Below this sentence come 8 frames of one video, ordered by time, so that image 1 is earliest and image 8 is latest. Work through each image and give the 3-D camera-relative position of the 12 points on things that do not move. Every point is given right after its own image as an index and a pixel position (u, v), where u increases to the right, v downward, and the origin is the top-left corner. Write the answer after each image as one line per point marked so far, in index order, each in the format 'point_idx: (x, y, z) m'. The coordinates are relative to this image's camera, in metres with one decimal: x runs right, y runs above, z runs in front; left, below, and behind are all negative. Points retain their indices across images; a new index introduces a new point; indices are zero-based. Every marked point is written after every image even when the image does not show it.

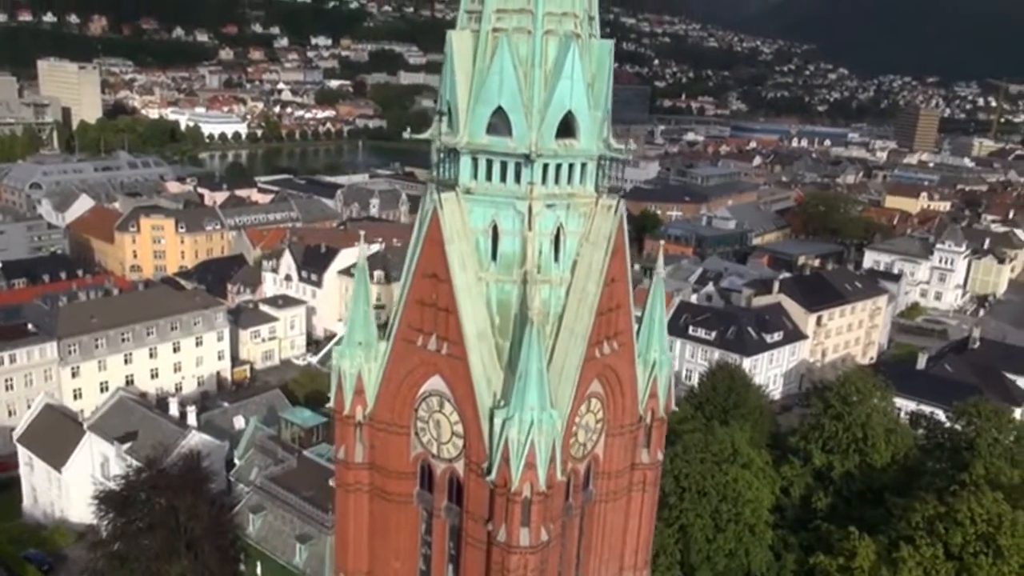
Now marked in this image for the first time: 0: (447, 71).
0: (-1.3, +4.3, +16.1) m
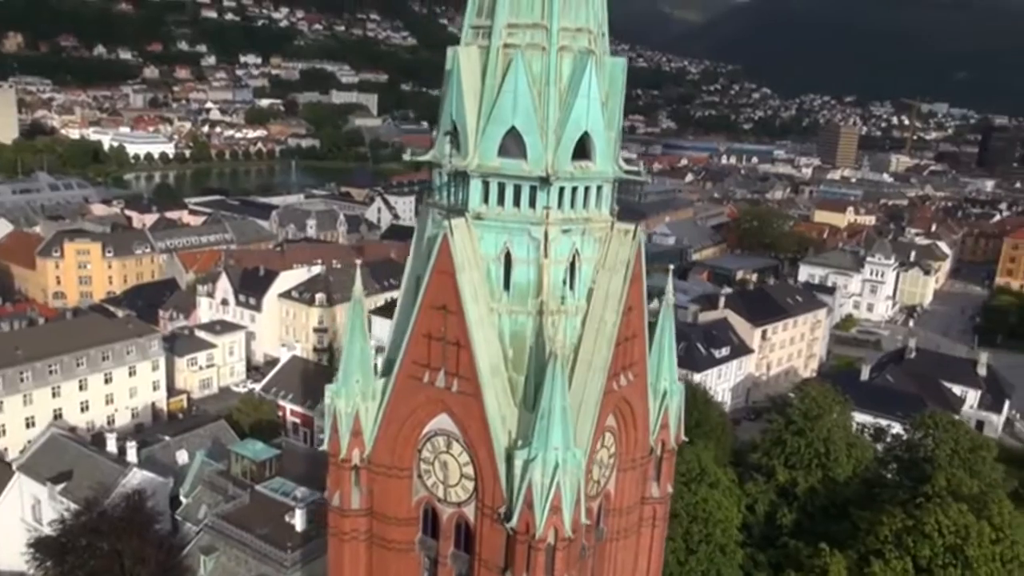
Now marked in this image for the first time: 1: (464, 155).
0: (-1.1, +3.7, +15.1) m
1: (-0.9, +2.4, +15.0) m
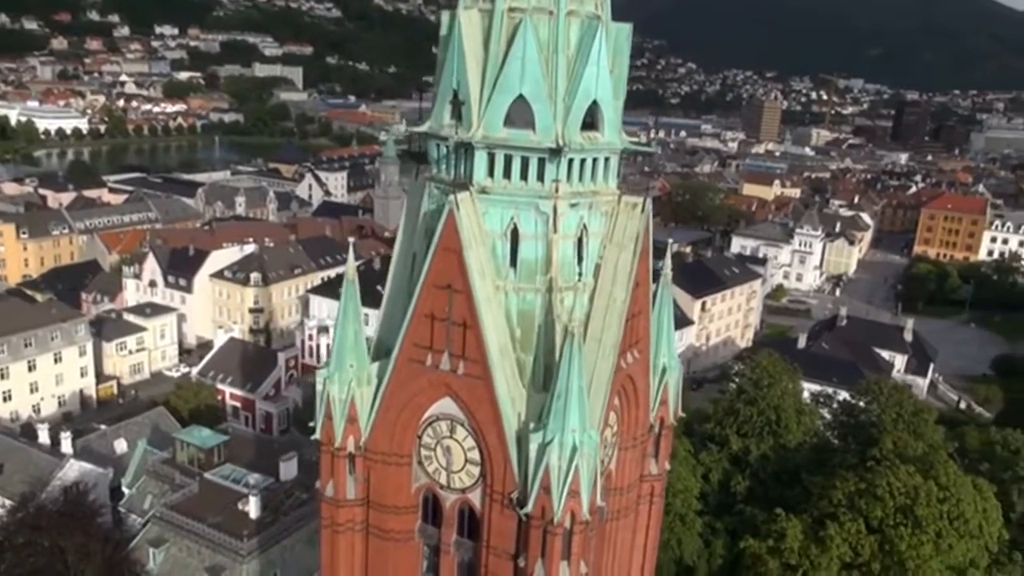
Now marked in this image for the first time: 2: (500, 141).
0: (-1.0, +4.1, +14.3) m
1: (-0.8, +2.8, +14.2) m
2: (-0.2, +2.5, +14.0) m
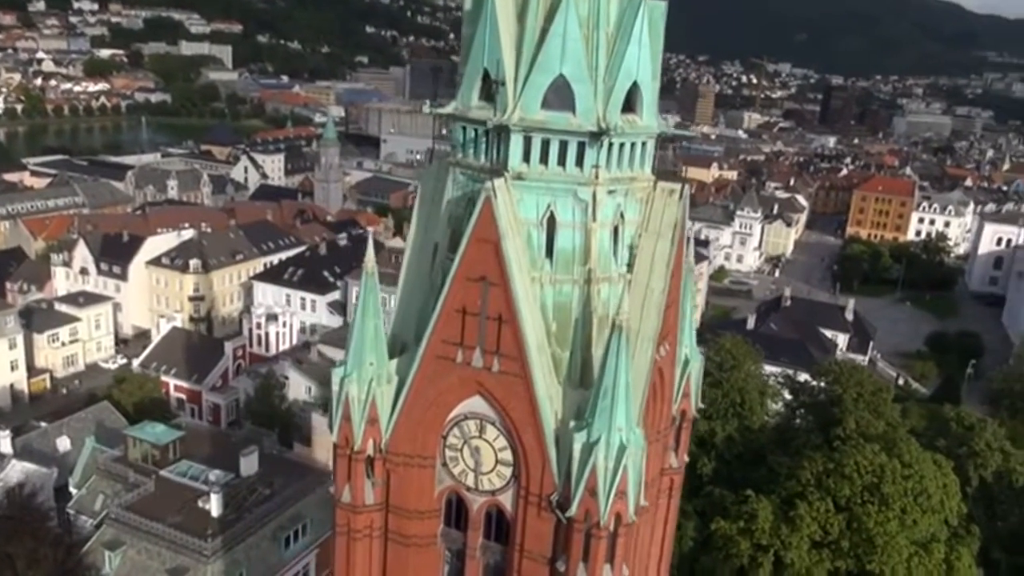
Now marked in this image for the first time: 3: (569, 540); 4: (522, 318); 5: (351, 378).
0: (-0.4, +4.2, +13.4) m
1: (-0.2, +2.9, +13.4) m
2: (+0.4, +2.7, +13.2) m
3: (+1.0, -4.2, +13.6) m
4: (+0.2, -0.5, +13.5) m
5: (-2.9, -1.6, +14.8) m
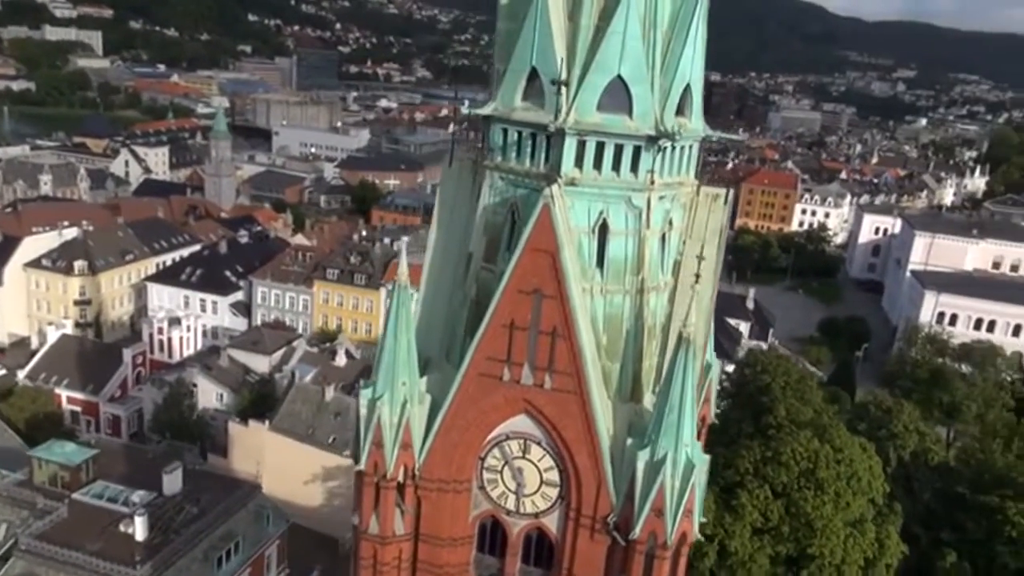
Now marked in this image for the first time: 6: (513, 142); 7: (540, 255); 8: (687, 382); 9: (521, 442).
0: (+0.4, +4.0, +12.5) m
1: (+0.7, +2.7, +12.6) m
2: (+1.2, +2.5, +12.5) m
3: (+1.9, -4.4, +13.0) m
4: (+1.0, -0.7, +12.7) m
5: (-2.1, -1.9, +13.6) m
6: (0.0, +2.4, +13.2) m
7: (+0.4, +0.5, +12.6) m
8: (+2.7, -1.4, +12.4) m
9: (+0.2, -2.6, +13.7) m
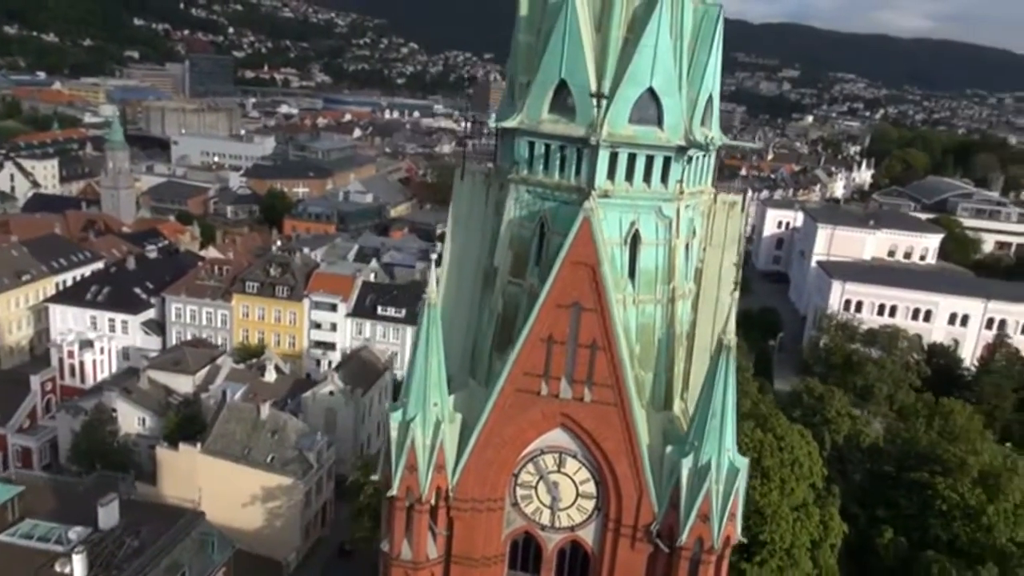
0: (+0.9, +3.8, +12.5) m
1: (+1.2, +2.5, +12.5) m
2: (+1.8, +2.3, +12.5) m
3: (+2.6, -4.5, +13.2) m
4: (+1.7, -0.9, +12.7) m
5: (-1.6, -2.2, +13.3) m
6: (+0.5, +2.1, +13.1) m
7: (+1.0, +0.3, +12.6) m
8: (+3.3, -1.5, +12.6) m
9: (+0.8, -2.8, +13.6) m
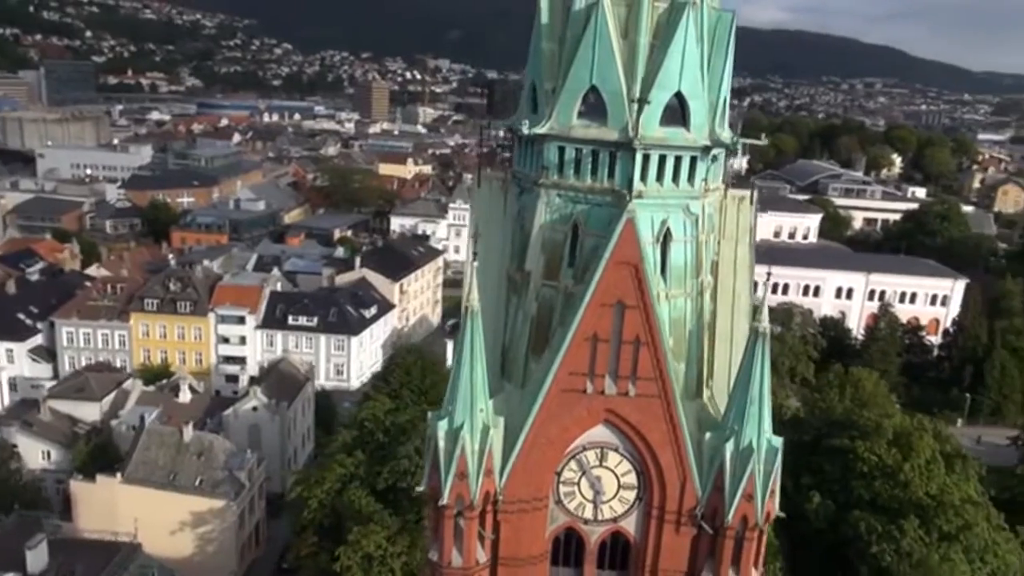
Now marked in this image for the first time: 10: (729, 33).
0: (+1.4, +3.8, +12.8) m
1: (+1.7, +2.6, +13.0) m
2: (+2.3, +2.4, +13.0) m
3: (+3.5, -4.4, +13.8) m
4: (+2.4, -0.8, +13.3) m
5: (-0.8, -2.3, +13.4) m
6: (+1.0, +2.1, +13.4) m
7: (+1.7, +0.3, +13.0) m
8: (+4.1, -1.4, +13.3) m
9: (+1.5, -2.8, +14.0) m
10: (+3.6, +4.3, +13.5) m
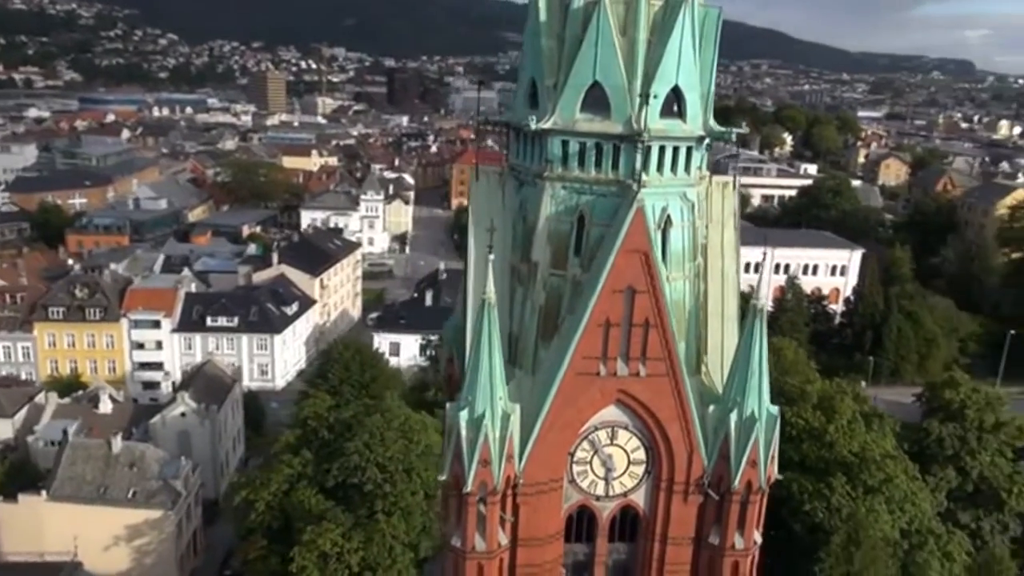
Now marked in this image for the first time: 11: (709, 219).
0: (+1.5, +4.0, +13.4) m
1: (+1.9, +2.8, +13.6) m
2: (+2.5, +2.6, +13.7) m
3: (+3.9, -4.1, +14.8) m
4: (+2.7, -0.5, +14.0) m
5: (-0.4, -2.2, +13.8) m
6: (+1.1, +2.3, +14.0) m
7: (+1.9, +0.5, +13.7) m
8: (+4.4, -1.0, +14.3) m
9: (+1.8, -2.6, +14.7) m
10: (+3.6, +4.6, +14.3) m
11: (+3.8, +1.4, +15.7) m
